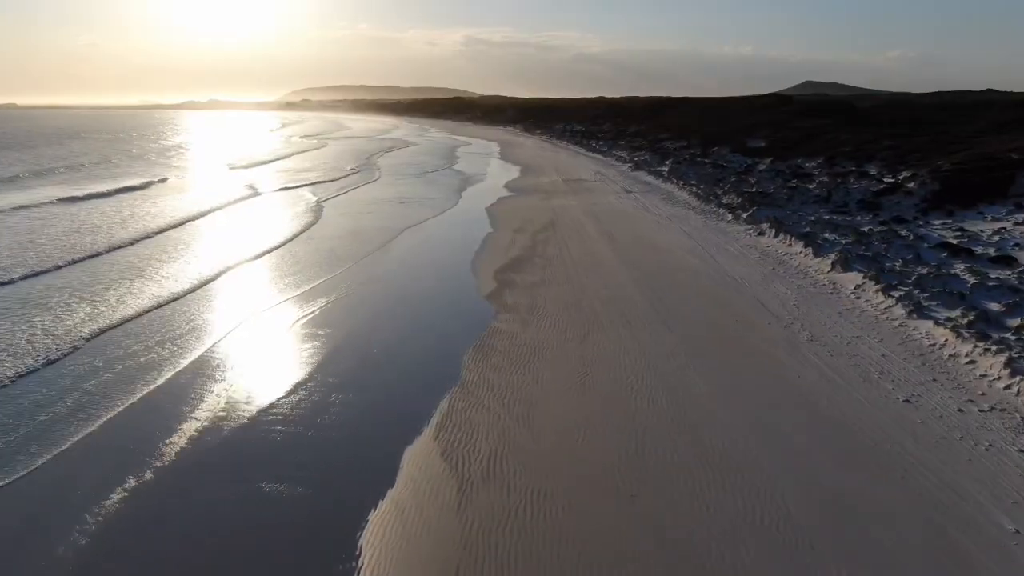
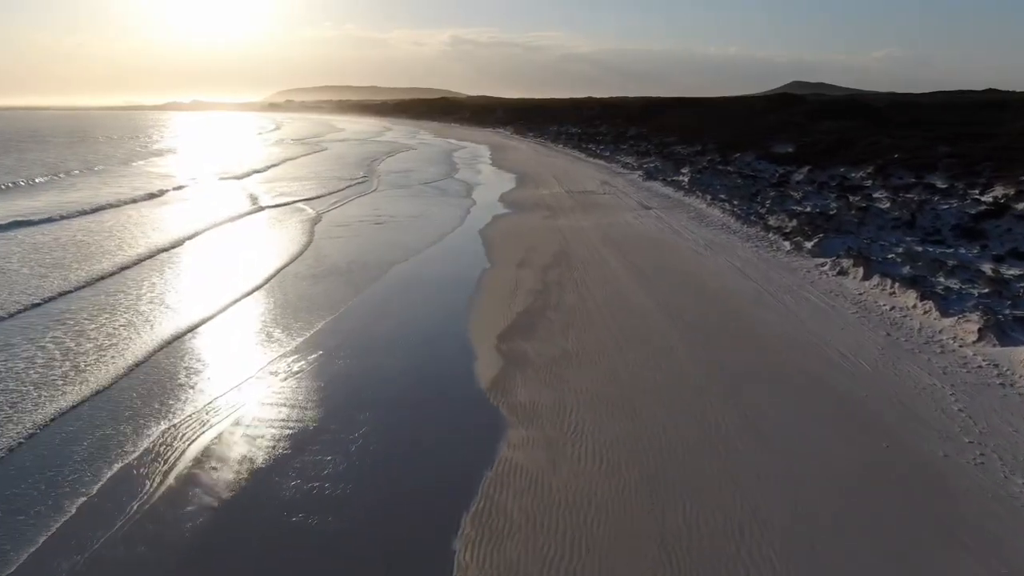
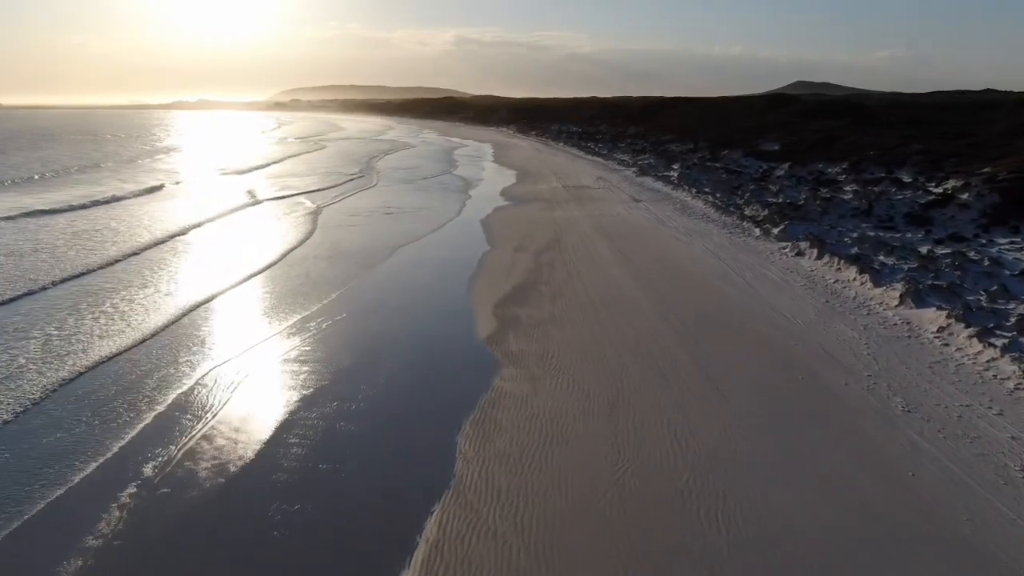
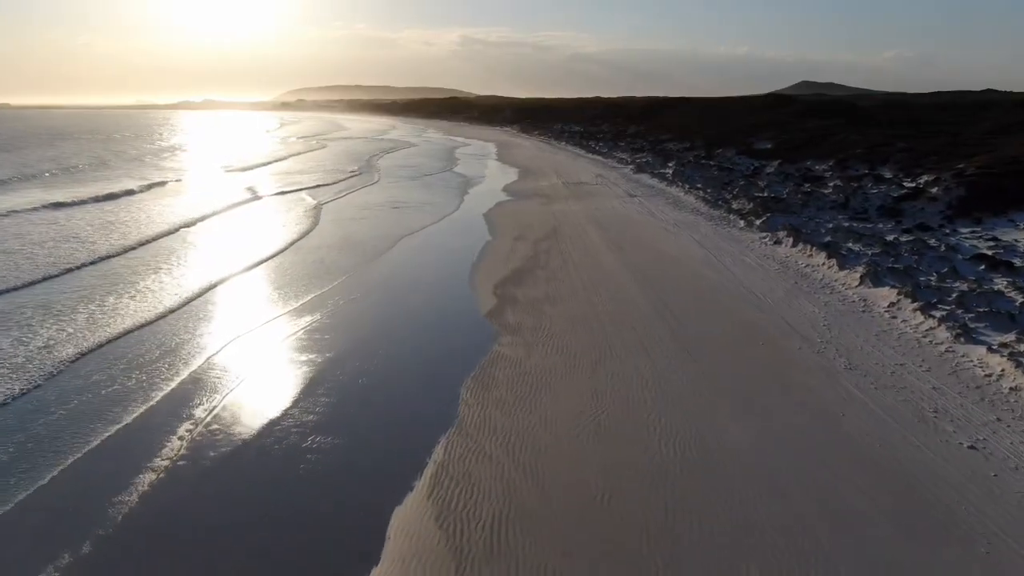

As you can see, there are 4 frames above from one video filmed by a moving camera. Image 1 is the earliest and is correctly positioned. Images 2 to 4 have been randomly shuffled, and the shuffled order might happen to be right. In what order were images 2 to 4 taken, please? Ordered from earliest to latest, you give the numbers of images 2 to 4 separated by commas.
4, 3, 2
